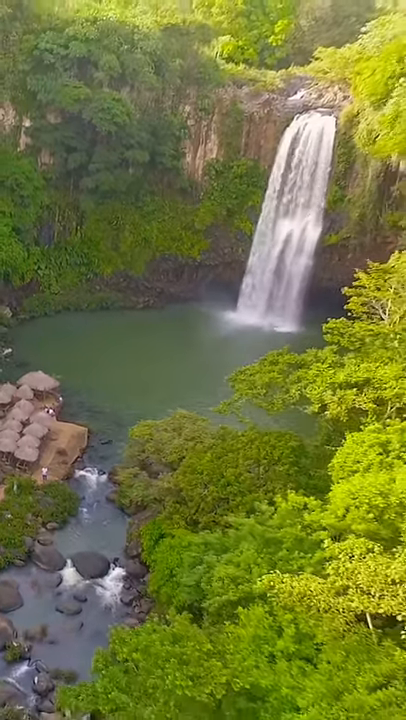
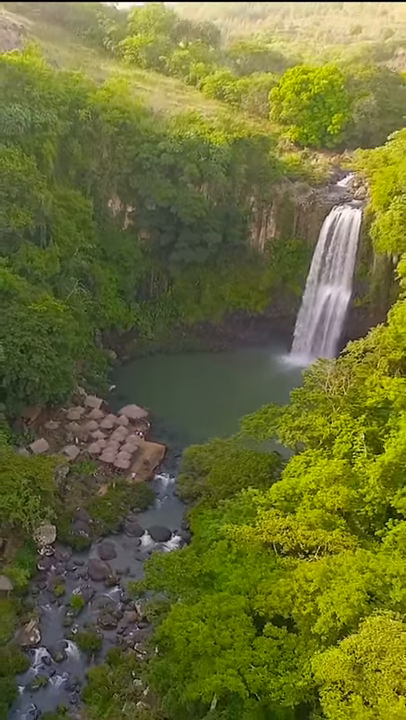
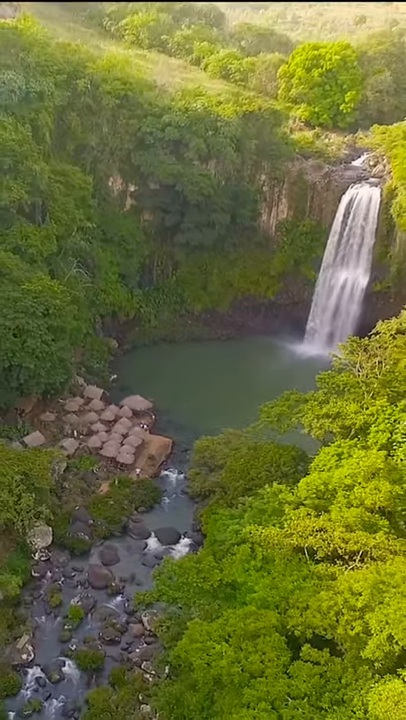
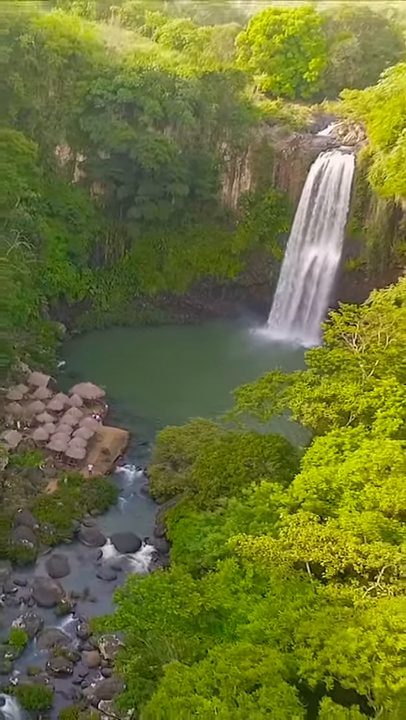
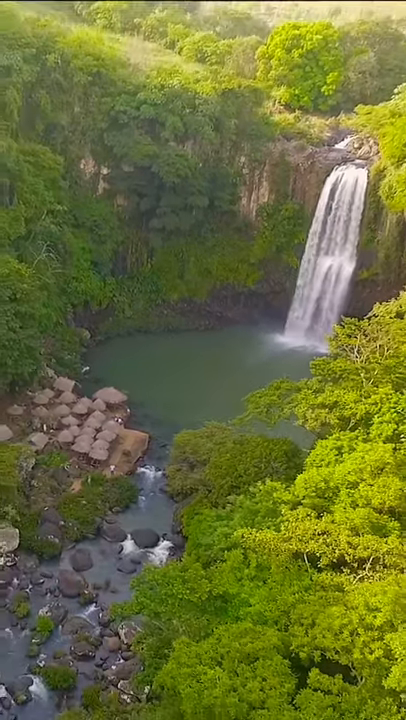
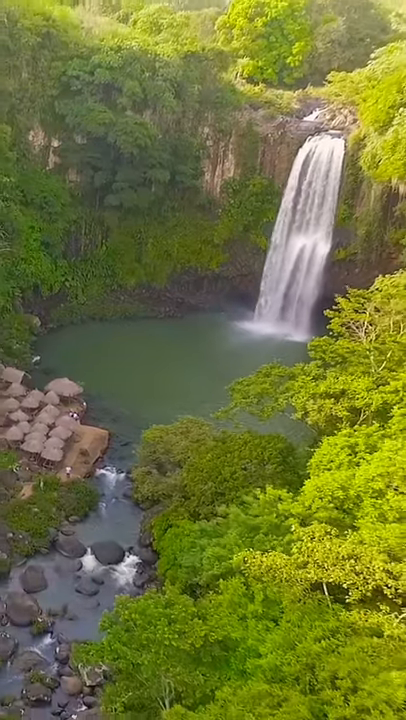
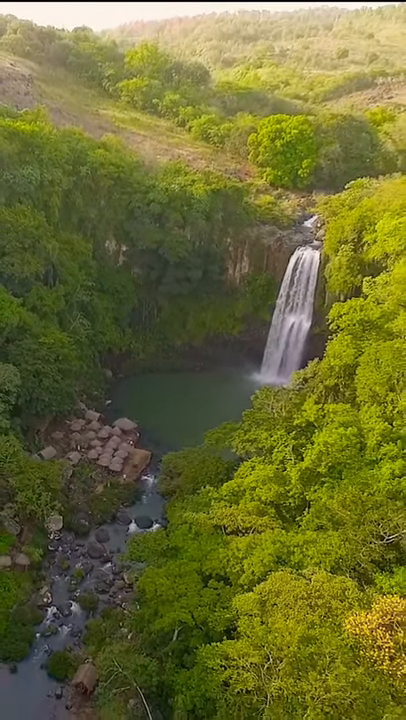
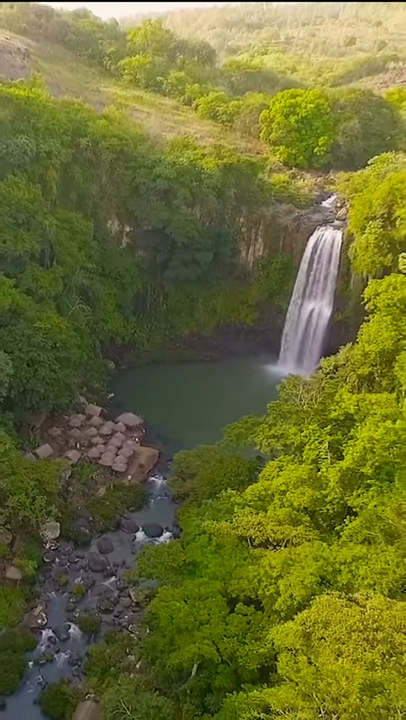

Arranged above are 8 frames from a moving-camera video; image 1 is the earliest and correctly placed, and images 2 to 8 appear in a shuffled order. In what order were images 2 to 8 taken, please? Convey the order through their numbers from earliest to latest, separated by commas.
6, 4, 5, 3, 2, 8, 7
